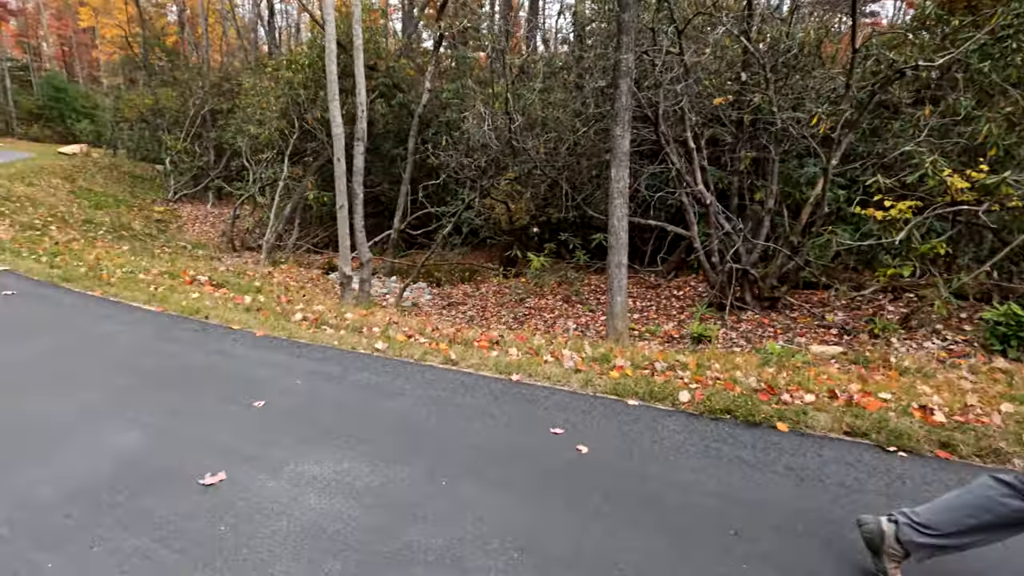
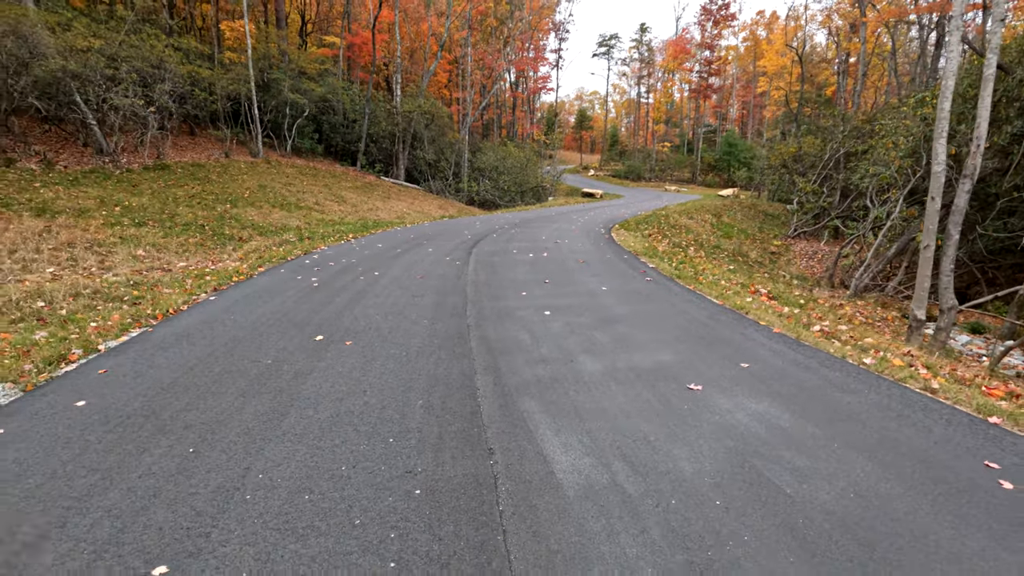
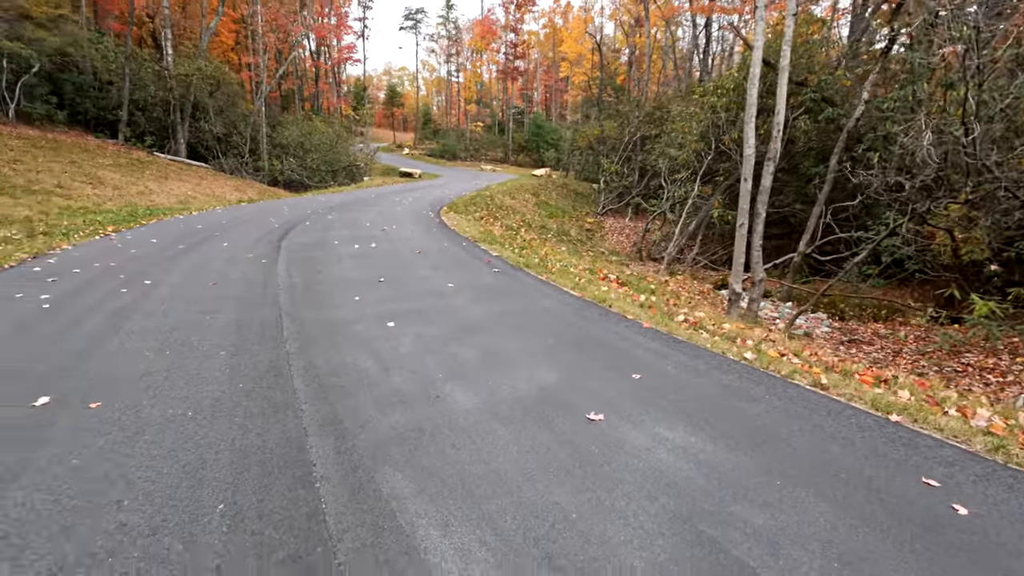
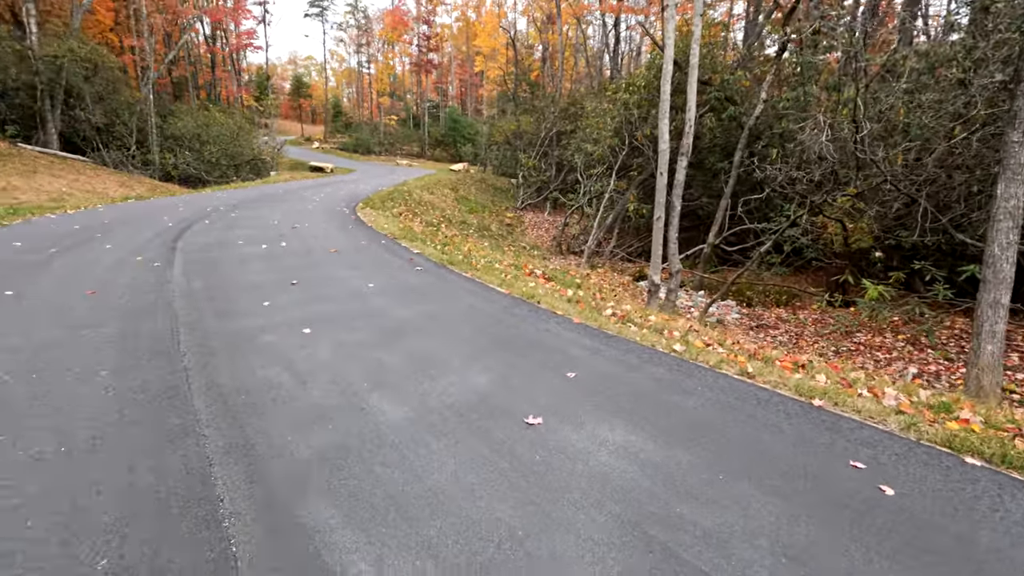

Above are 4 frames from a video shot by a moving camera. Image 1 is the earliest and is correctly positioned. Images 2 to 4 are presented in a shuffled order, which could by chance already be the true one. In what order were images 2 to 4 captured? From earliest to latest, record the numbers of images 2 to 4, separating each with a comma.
4, 3, 2
